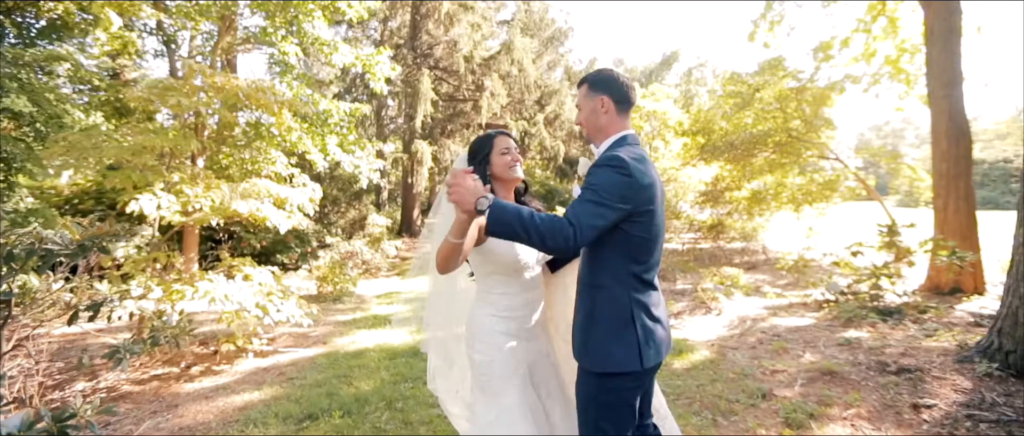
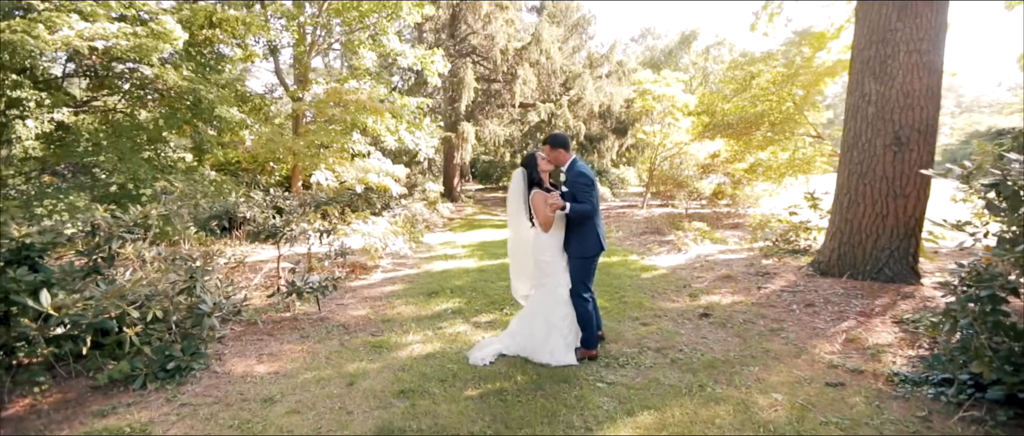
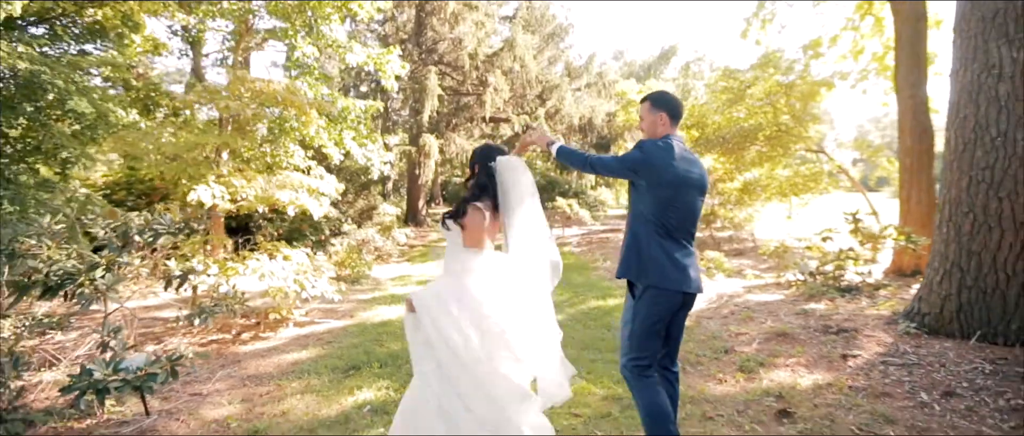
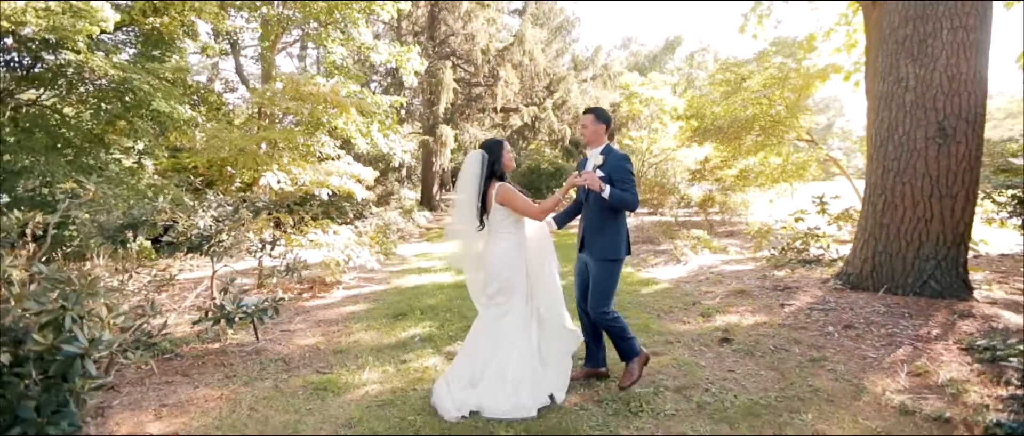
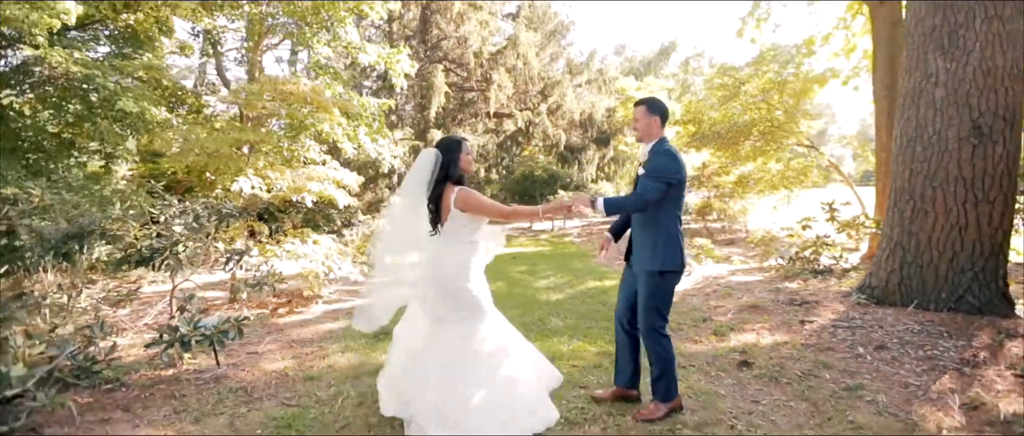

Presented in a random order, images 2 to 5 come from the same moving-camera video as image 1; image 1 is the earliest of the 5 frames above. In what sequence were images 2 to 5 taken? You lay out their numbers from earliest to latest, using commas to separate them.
3, 5, 4, 2
